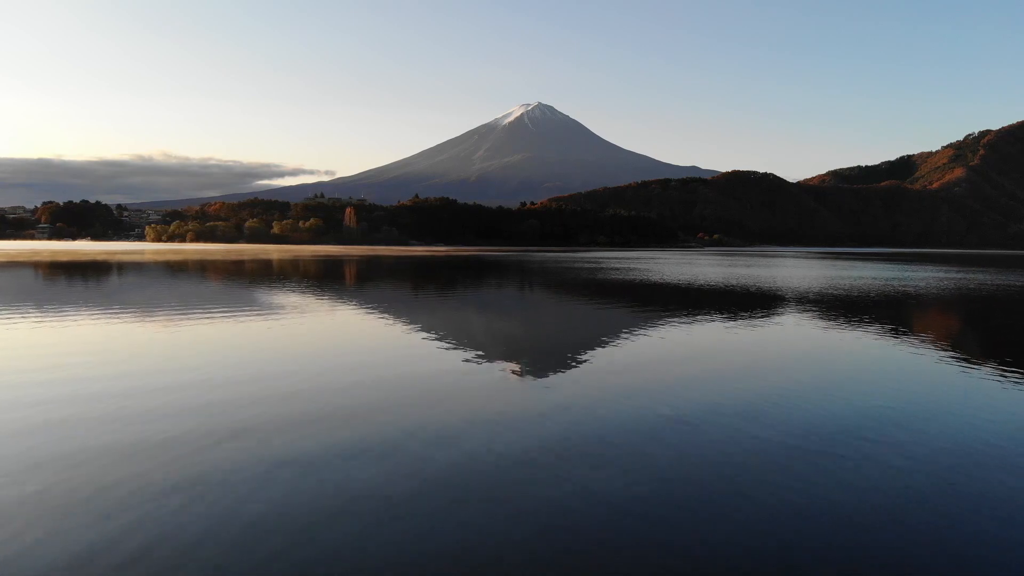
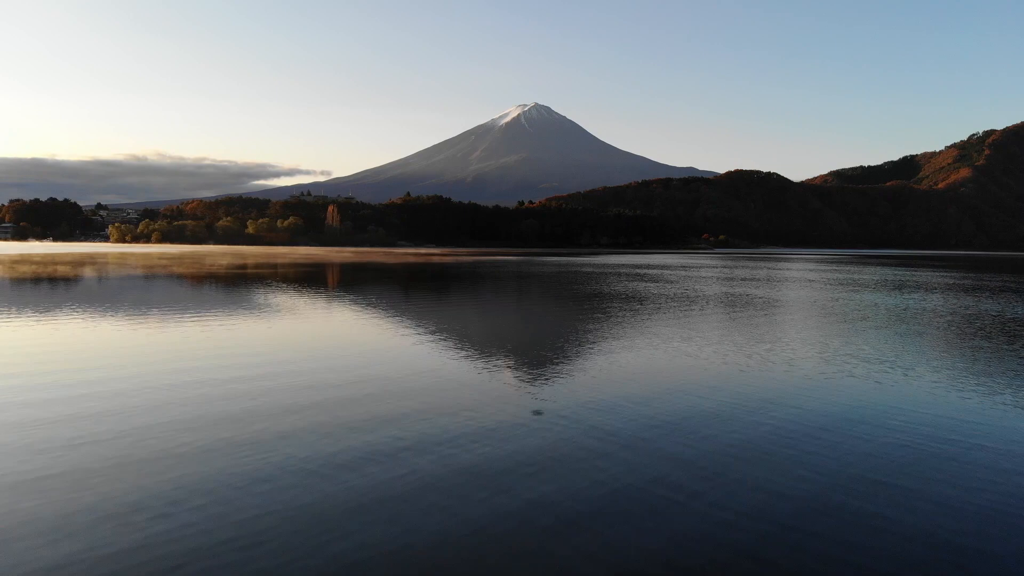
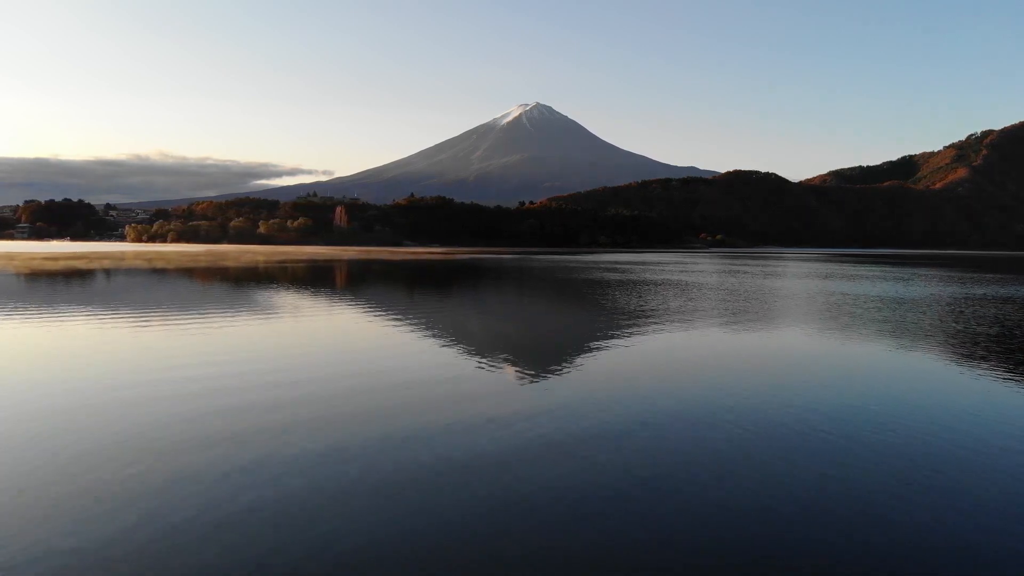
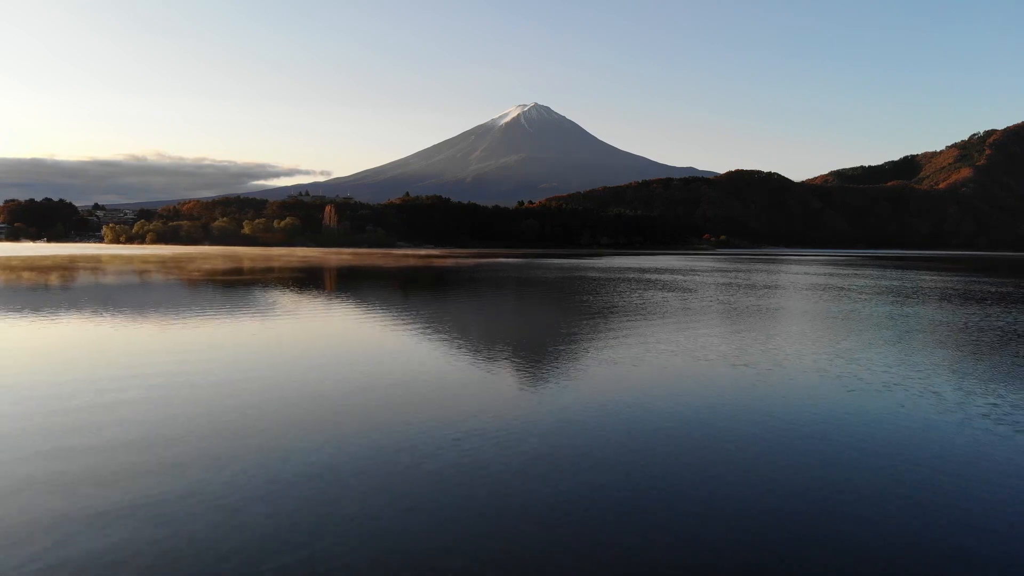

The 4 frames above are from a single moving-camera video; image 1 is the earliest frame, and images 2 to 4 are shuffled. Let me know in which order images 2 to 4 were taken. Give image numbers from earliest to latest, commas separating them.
3, 2, 4
